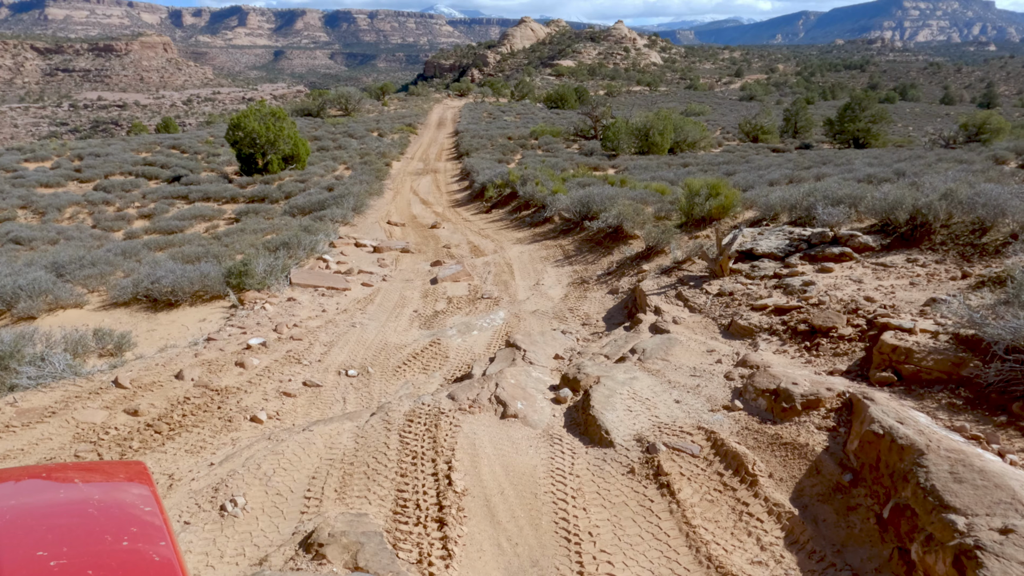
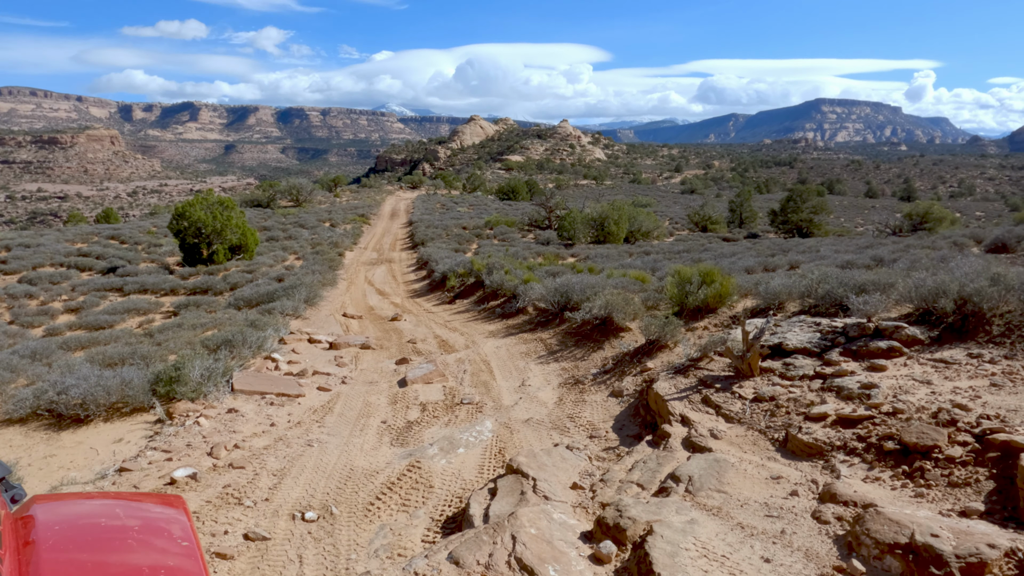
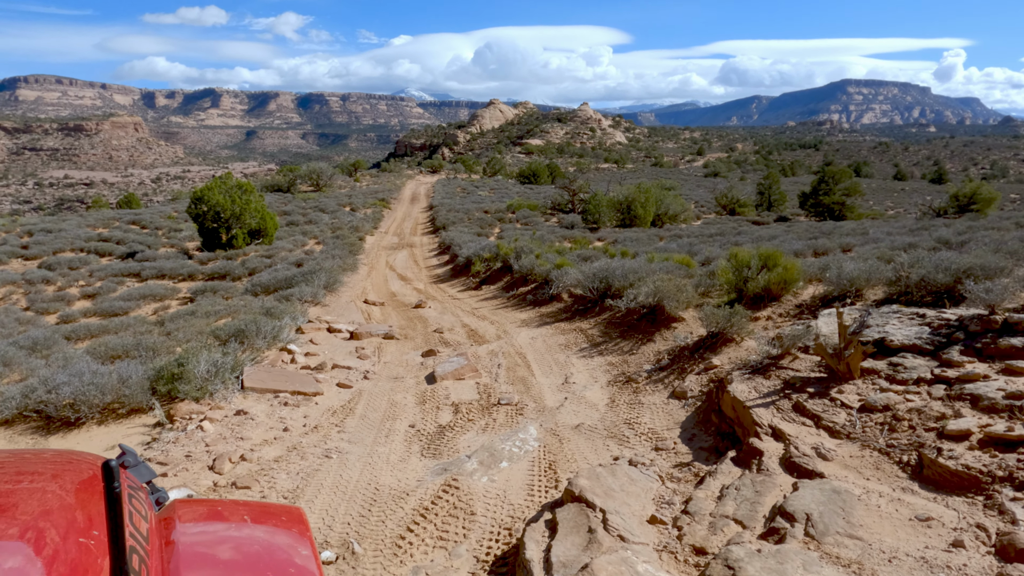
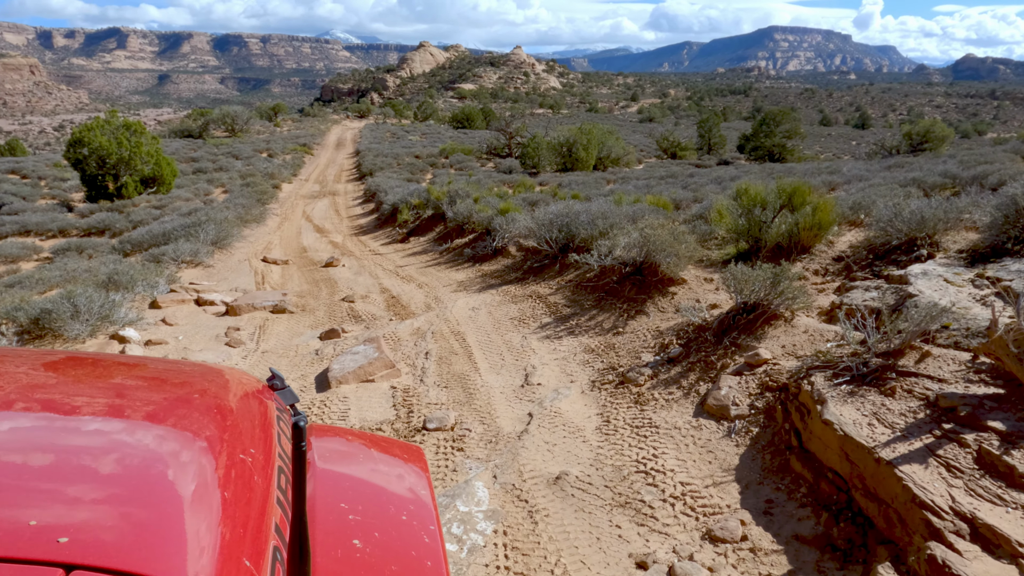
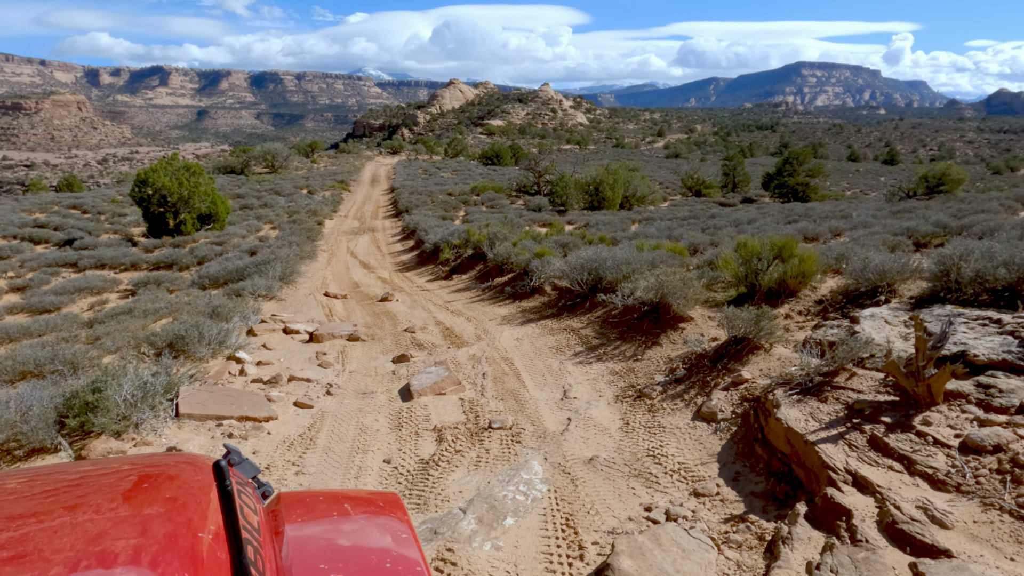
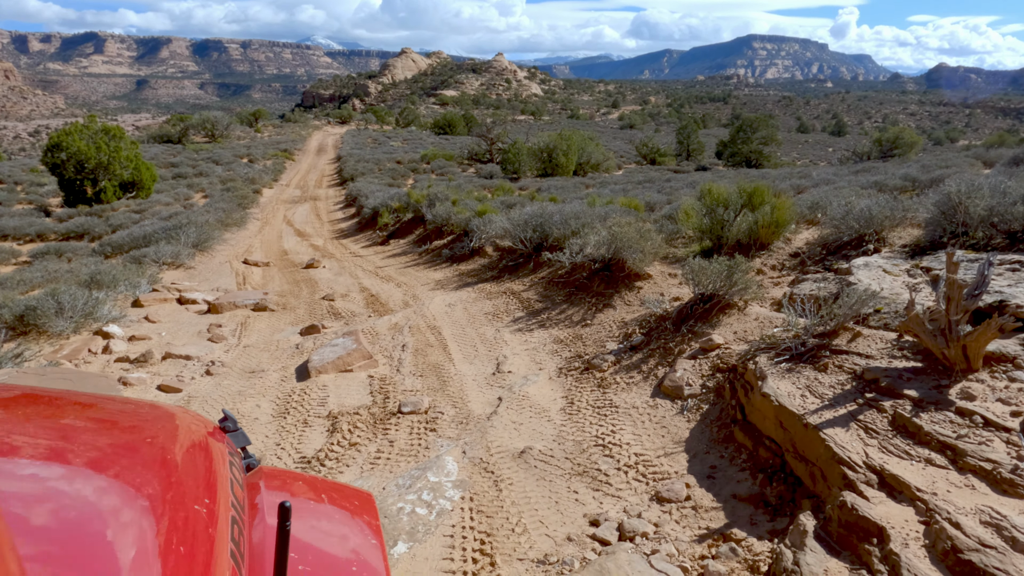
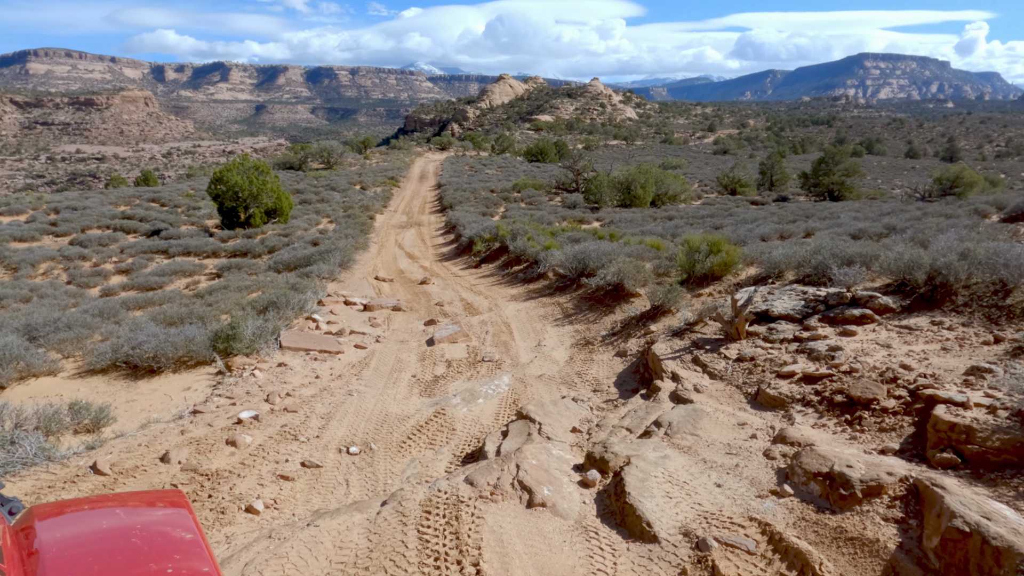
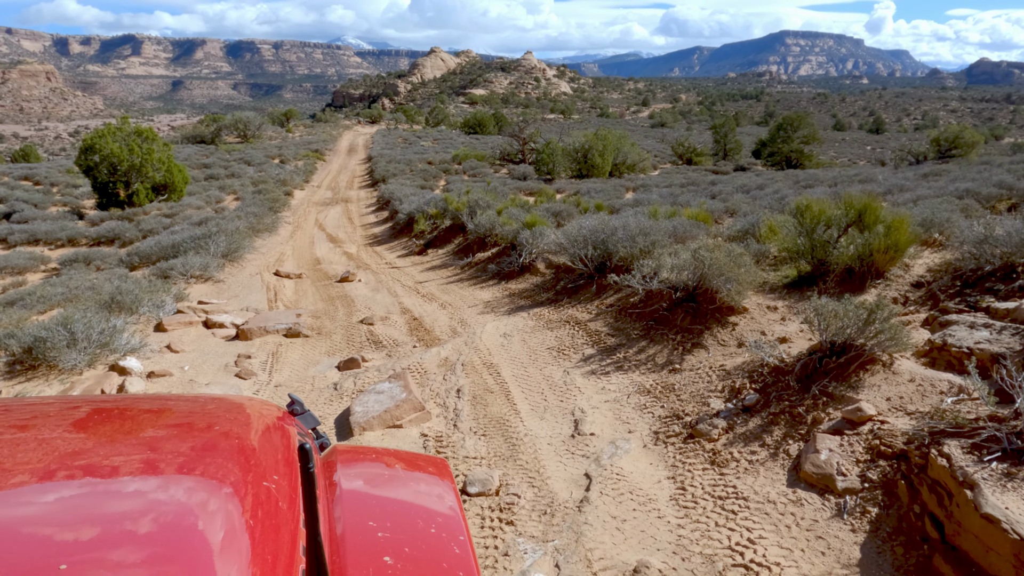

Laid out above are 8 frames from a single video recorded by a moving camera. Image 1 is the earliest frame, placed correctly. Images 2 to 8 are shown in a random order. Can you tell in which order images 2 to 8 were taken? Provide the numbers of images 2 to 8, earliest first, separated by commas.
7, 2, 3, 5, 6, 4, 8
